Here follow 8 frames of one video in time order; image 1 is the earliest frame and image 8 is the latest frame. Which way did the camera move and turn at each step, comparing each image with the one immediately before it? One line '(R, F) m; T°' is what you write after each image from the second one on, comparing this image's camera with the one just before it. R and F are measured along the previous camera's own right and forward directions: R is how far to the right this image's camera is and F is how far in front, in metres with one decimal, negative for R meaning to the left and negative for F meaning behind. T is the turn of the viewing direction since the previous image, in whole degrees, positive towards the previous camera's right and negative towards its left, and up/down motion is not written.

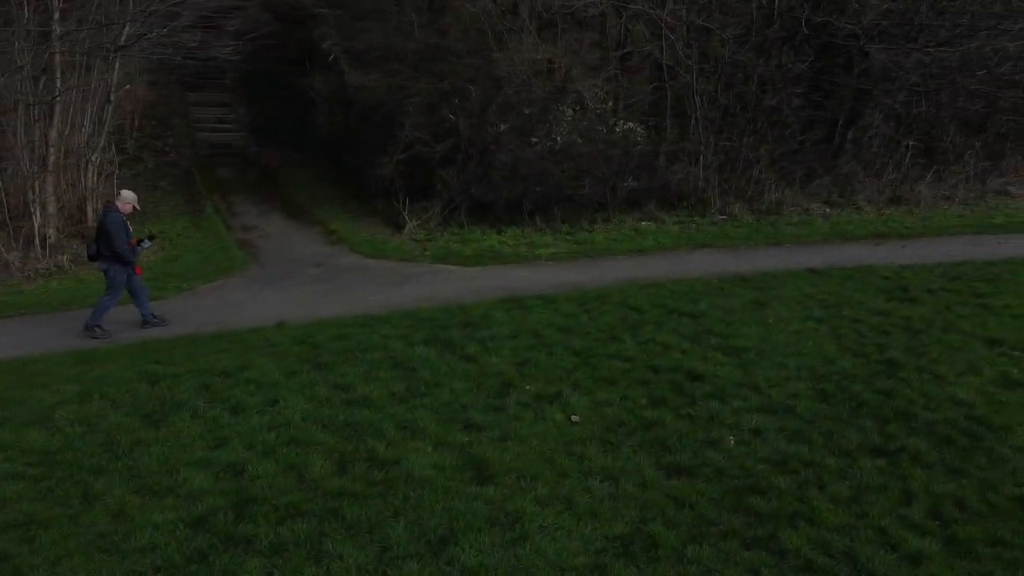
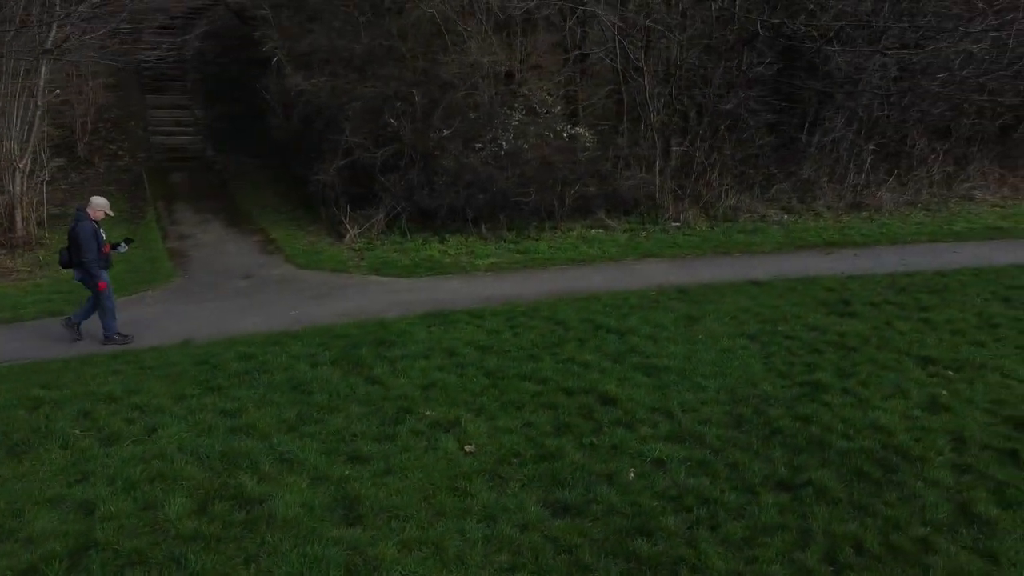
(+0.7, +0.4) m; 0°
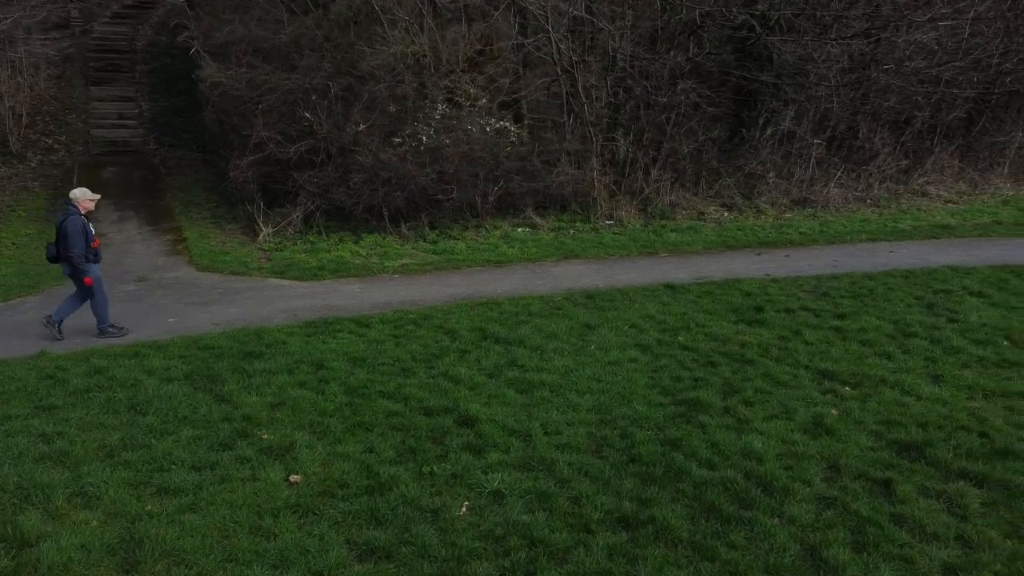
(+1.0, +0.5) m; 0°
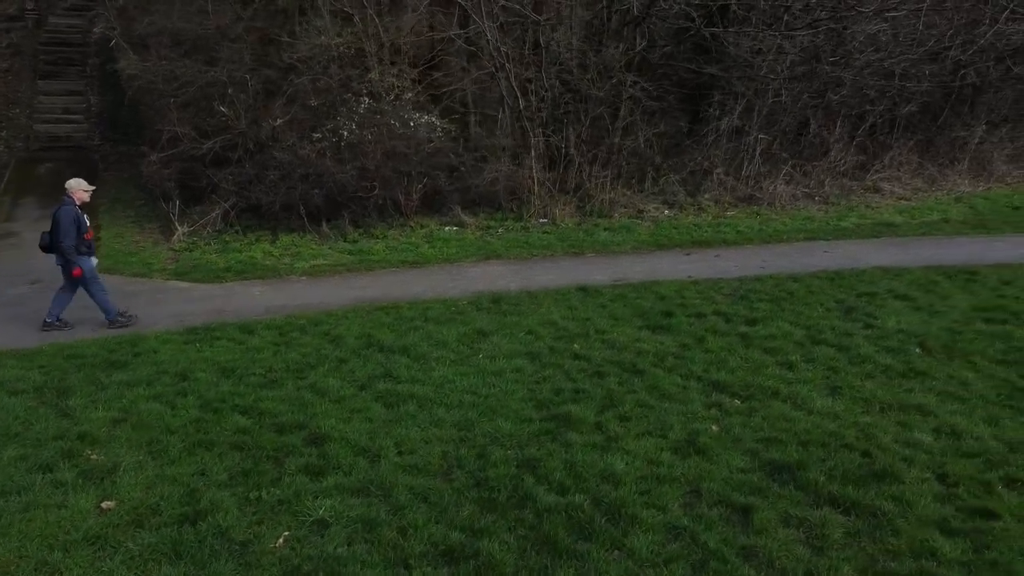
(+0.9, +0.4) m; 0°
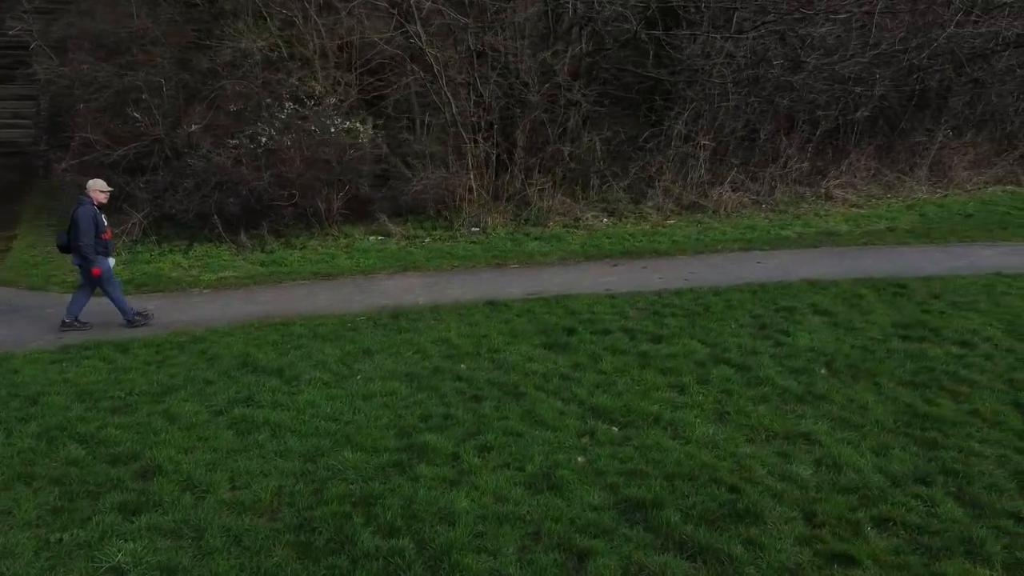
(+0.9, +0.4) m; 0°
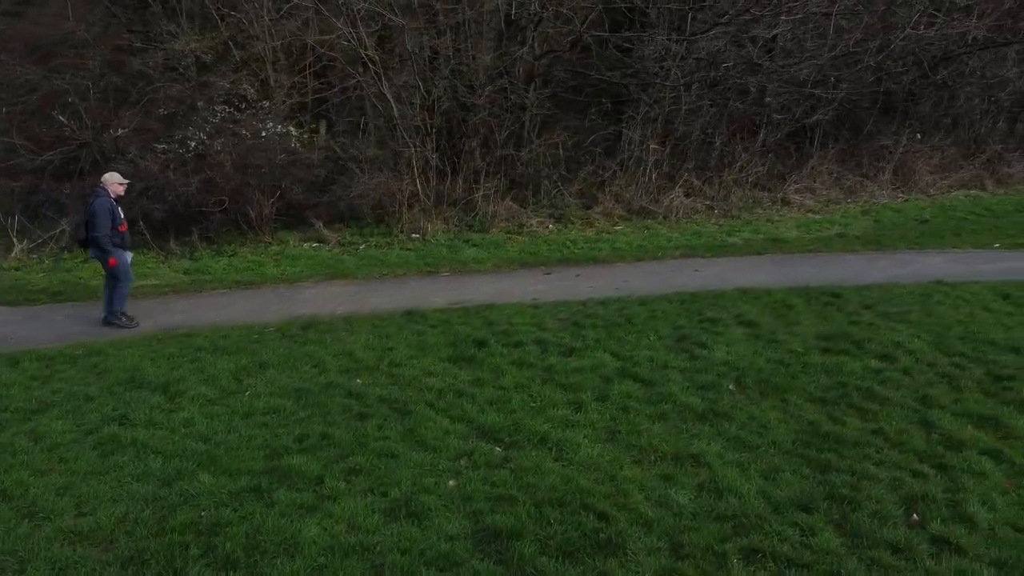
(+0.8, +0.3) m; 0°
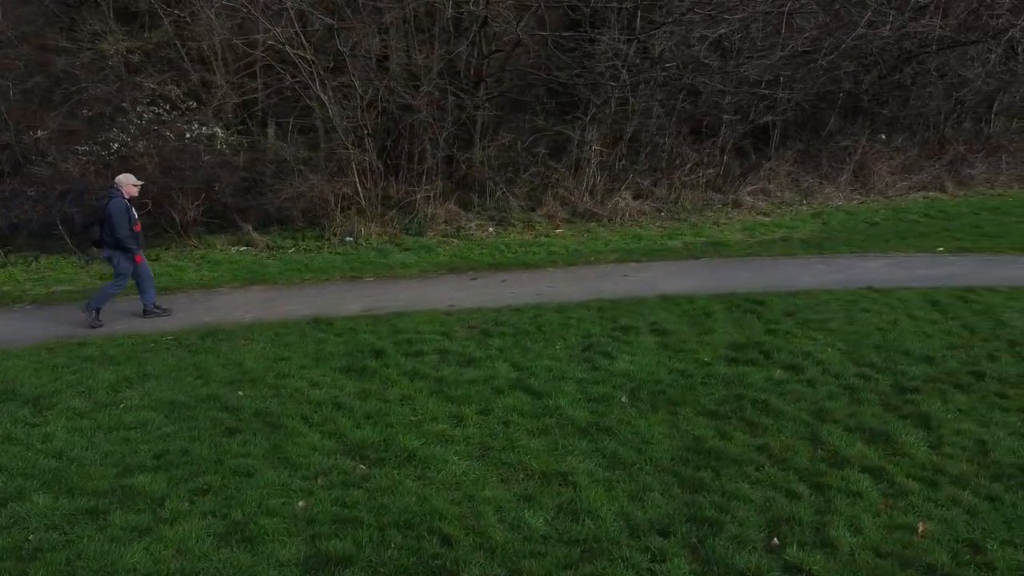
(+0.8, +0.2) m; 0°
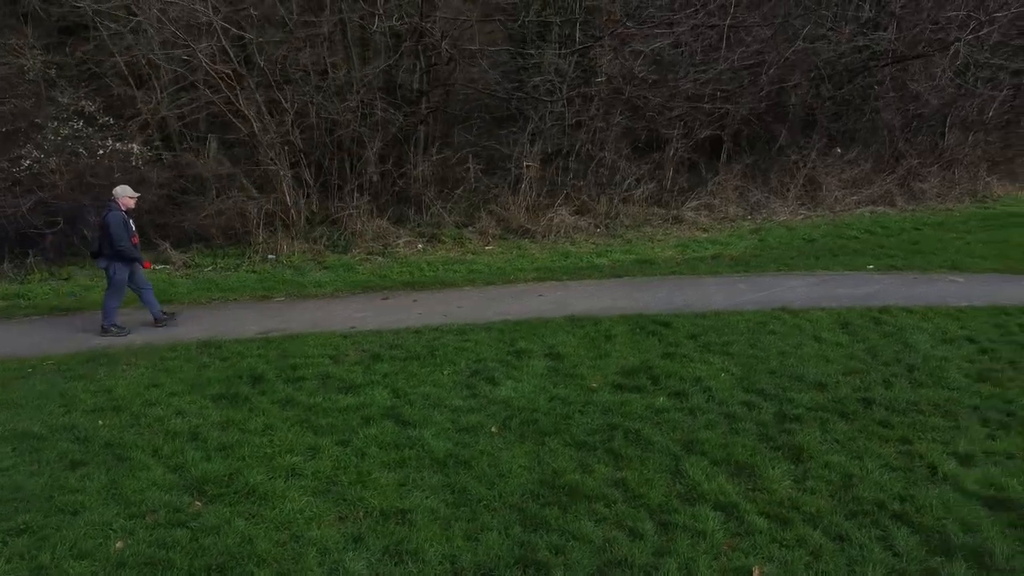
(+0.9, +0.2) m; 0°
